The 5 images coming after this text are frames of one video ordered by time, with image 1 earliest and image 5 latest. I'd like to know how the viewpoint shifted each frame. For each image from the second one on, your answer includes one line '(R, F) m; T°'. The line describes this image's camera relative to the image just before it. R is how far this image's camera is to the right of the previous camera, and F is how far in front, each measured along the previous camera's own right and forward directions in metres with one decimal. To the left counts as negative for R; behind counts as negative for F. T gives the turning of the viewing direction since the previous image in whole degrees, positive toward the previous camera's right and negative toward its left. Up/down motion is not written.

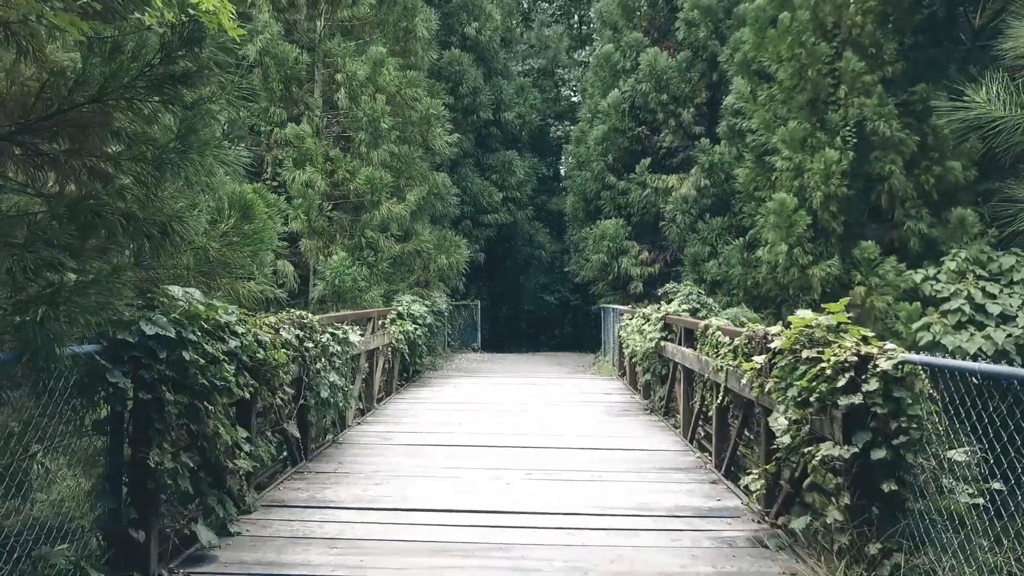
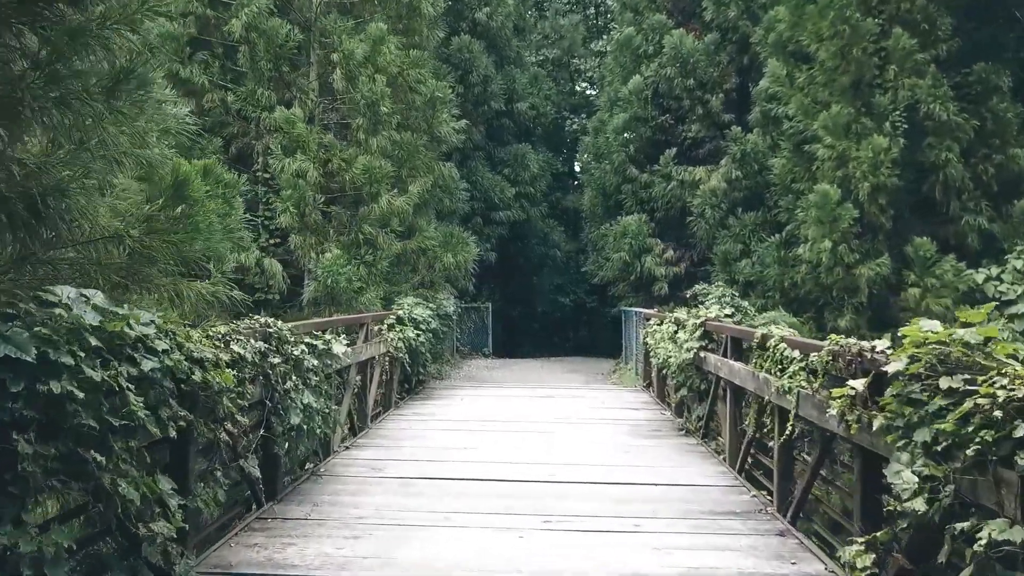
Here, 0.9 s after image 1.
(0.0, +0.9) m; -1°
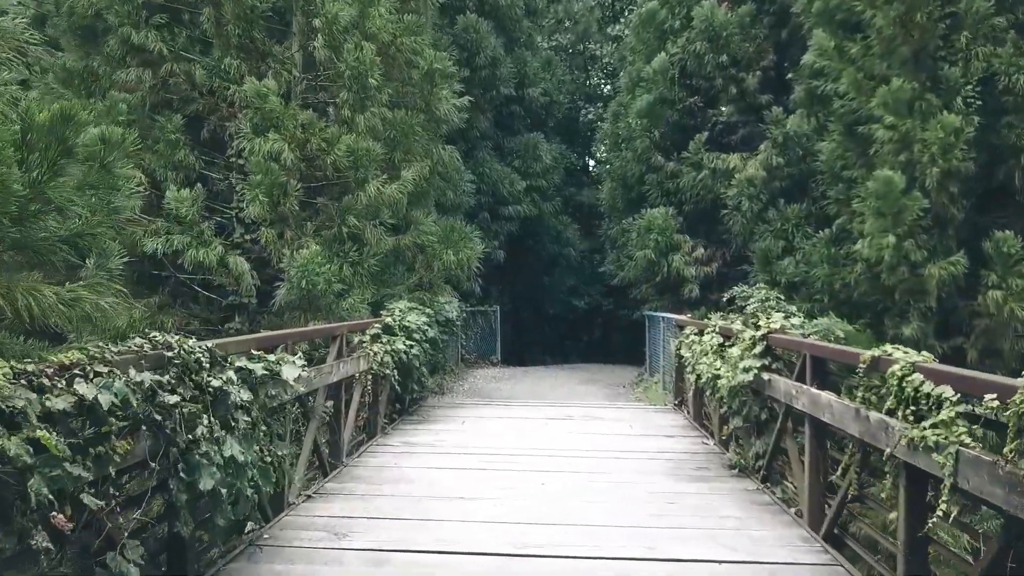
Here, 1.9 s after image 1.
(0.0, +1.2) m; -1°
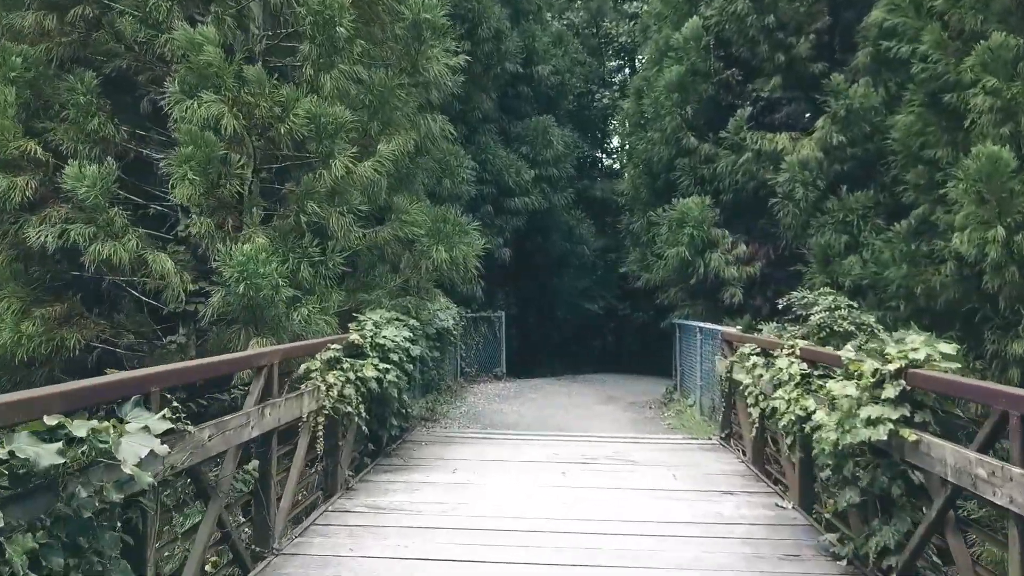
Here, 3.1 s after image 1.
(0.0, +1.5) m; 0°
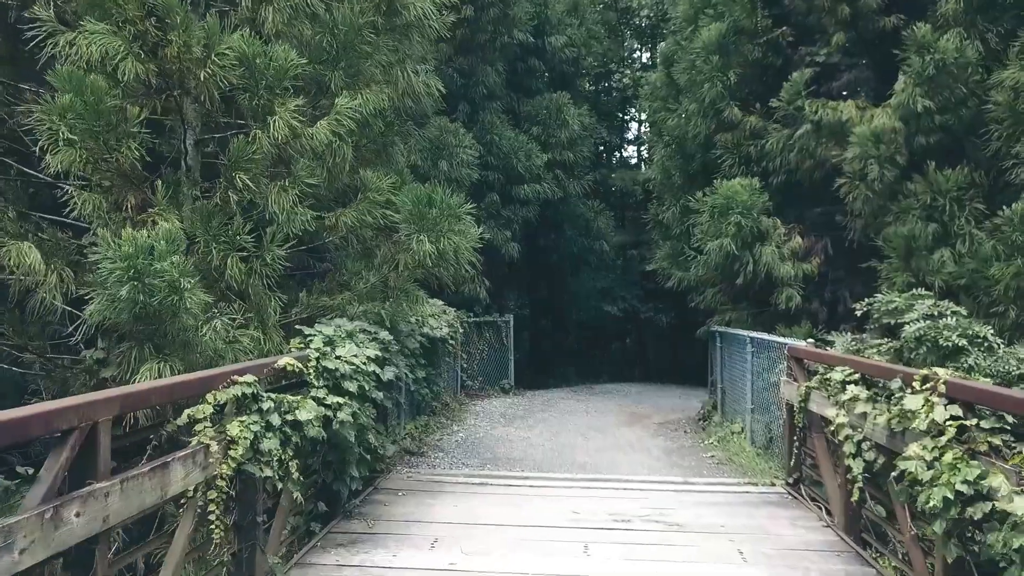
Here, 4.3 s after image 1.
(+0.1, +1.4) m; -1°
